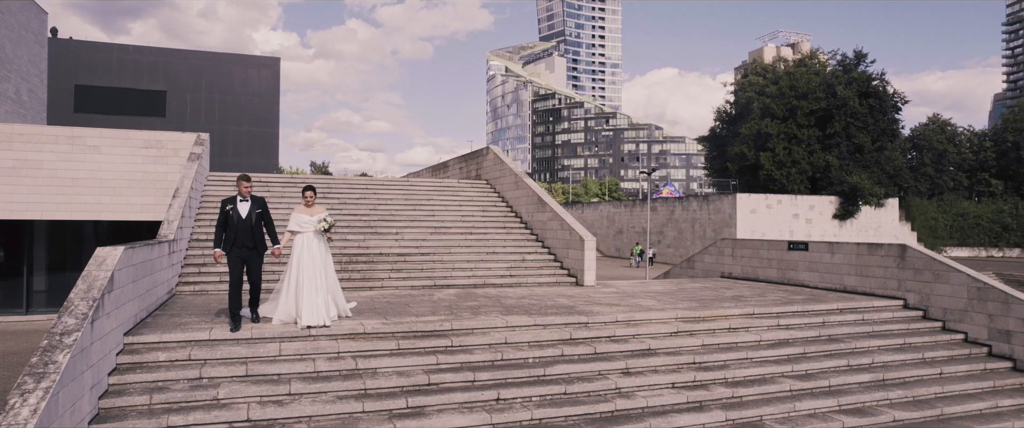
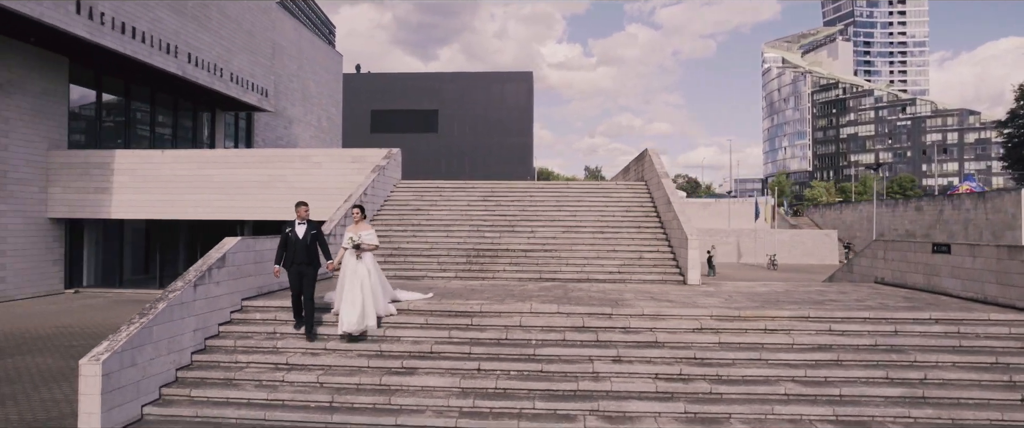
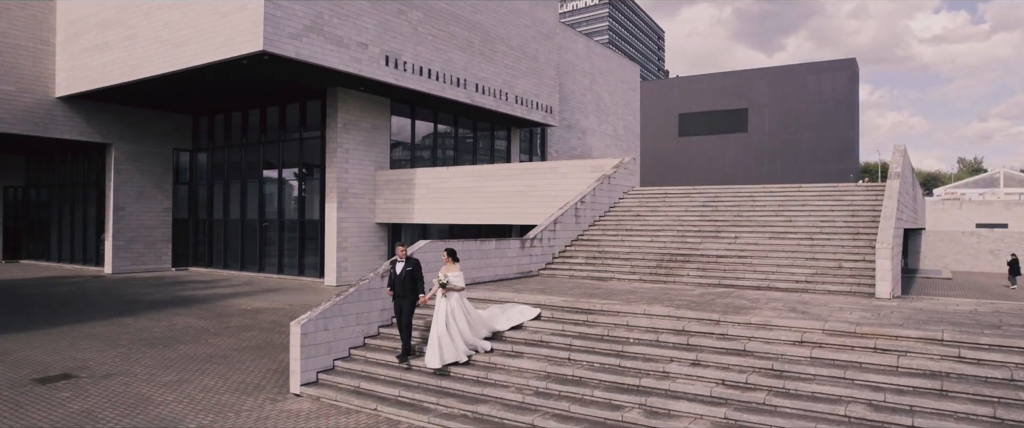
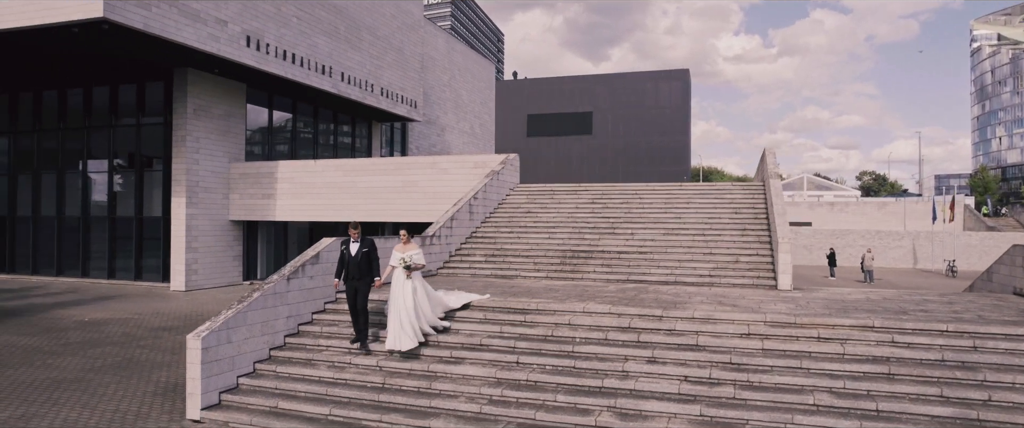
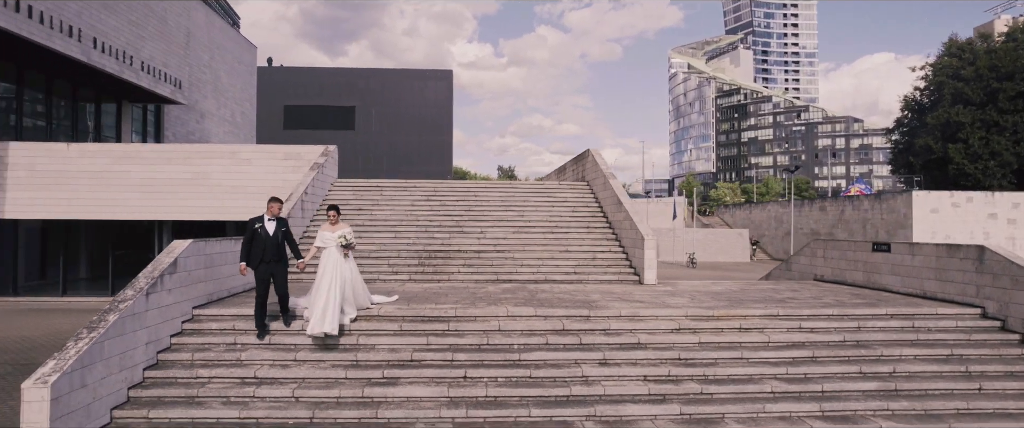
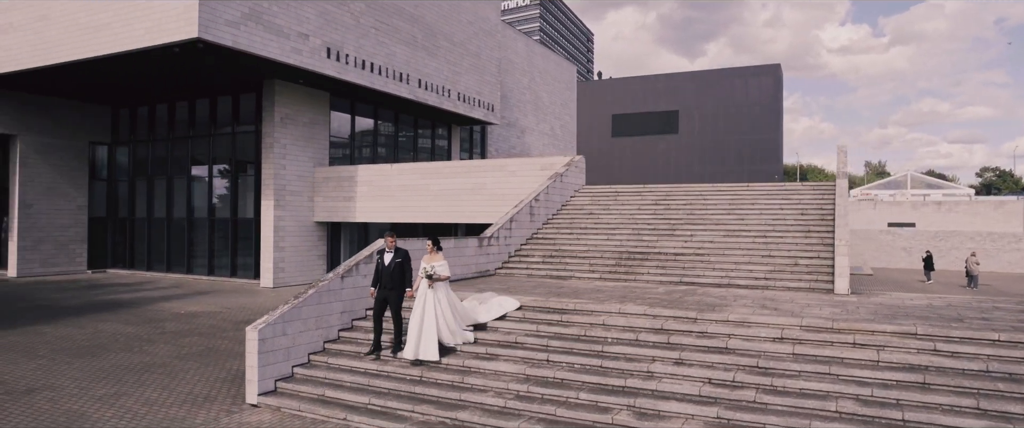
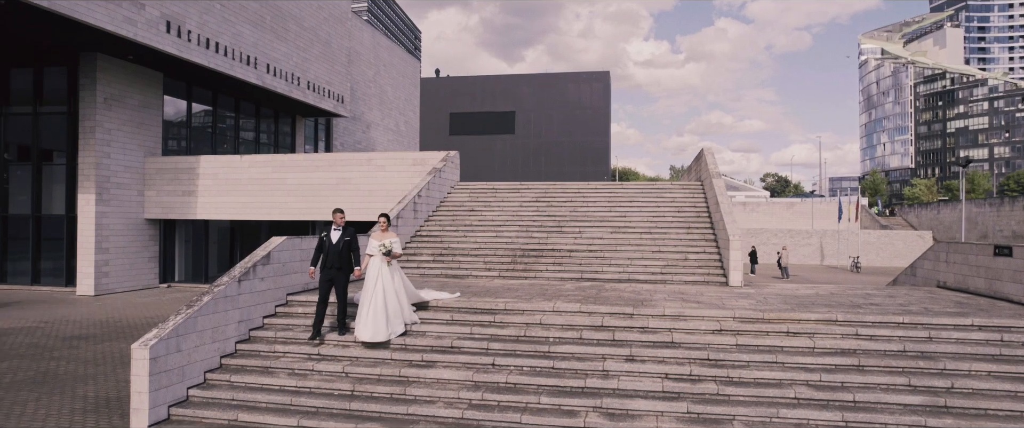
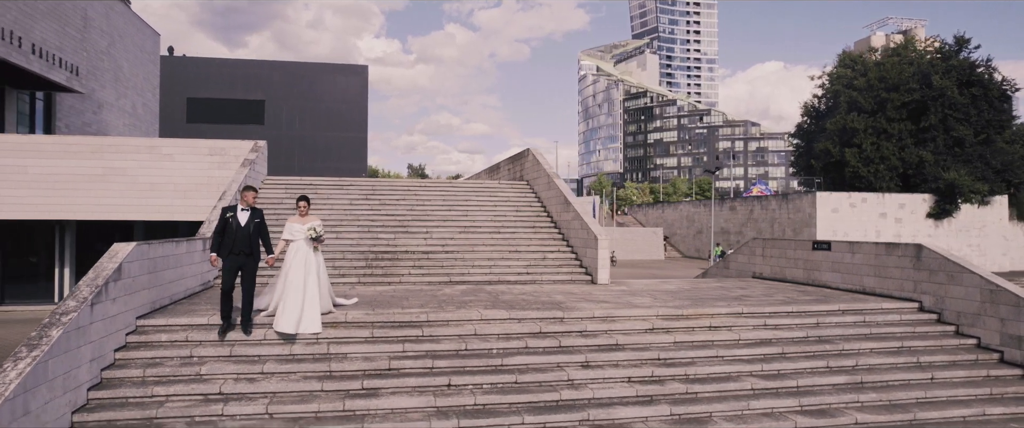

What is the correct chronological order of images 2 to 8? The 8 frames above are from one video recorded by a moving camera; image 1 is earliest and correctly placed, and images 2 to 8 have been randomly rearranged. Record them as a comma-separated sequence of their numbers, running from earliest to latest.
8, 5, 2, 7, 4, 6, 3
